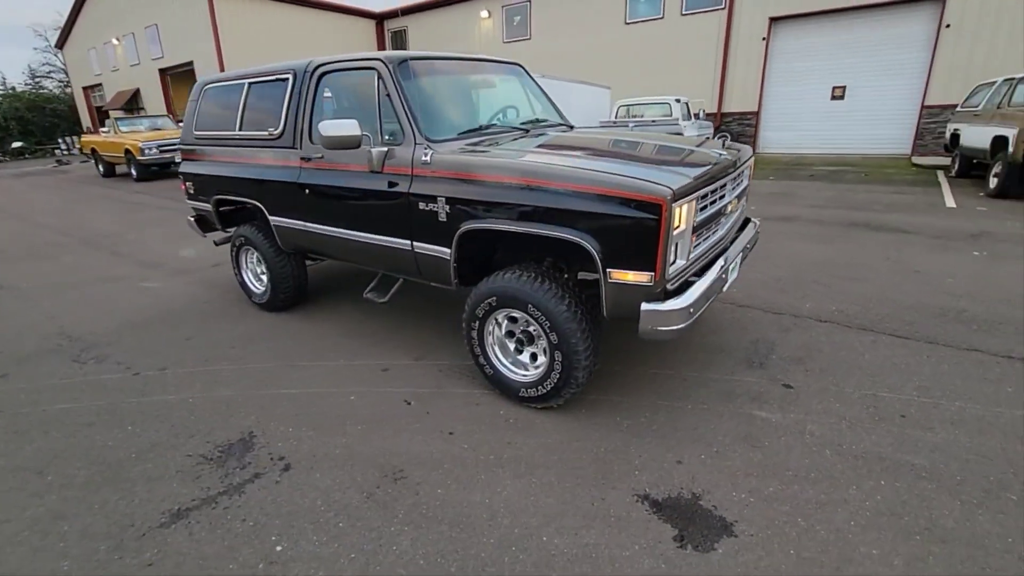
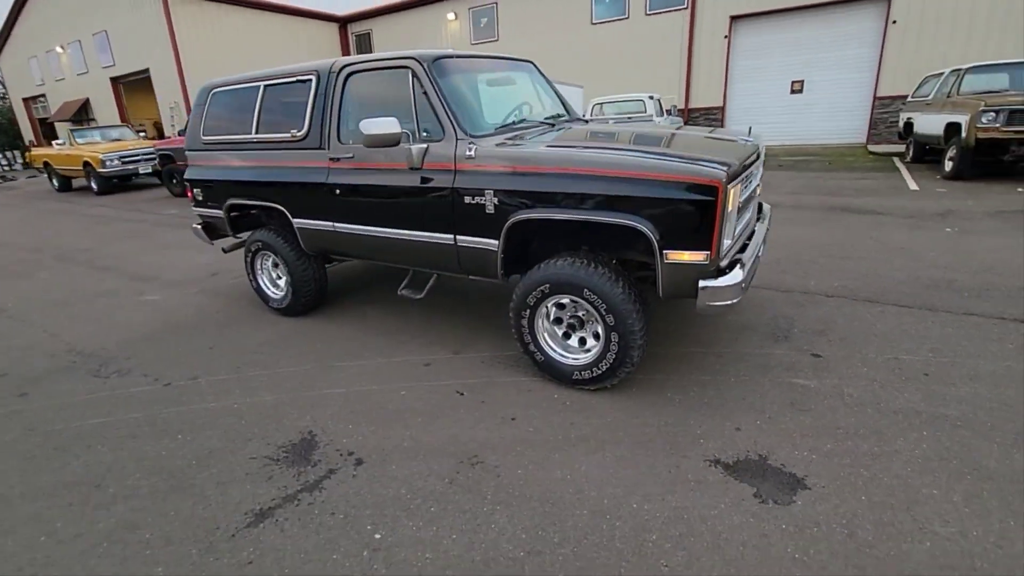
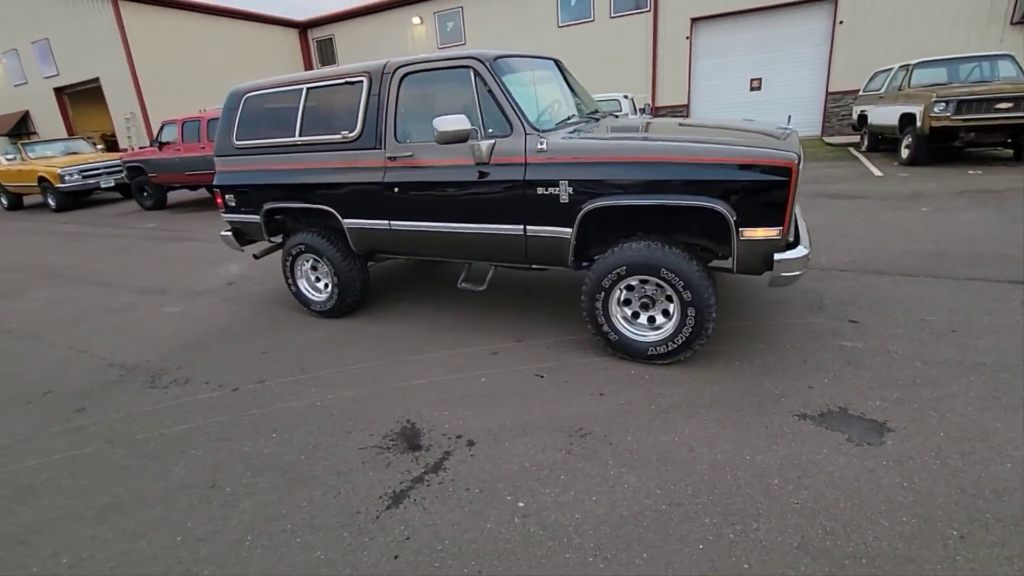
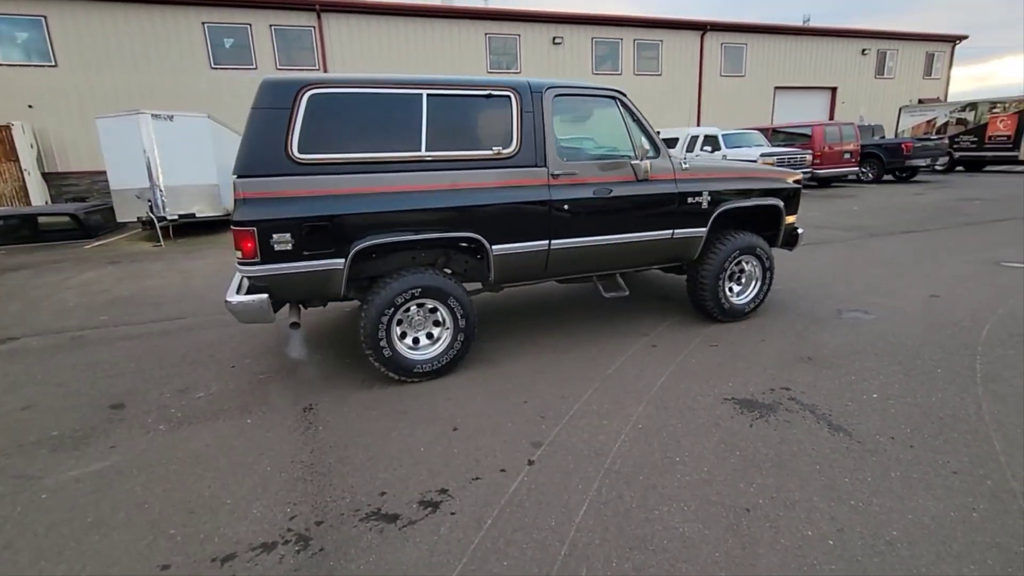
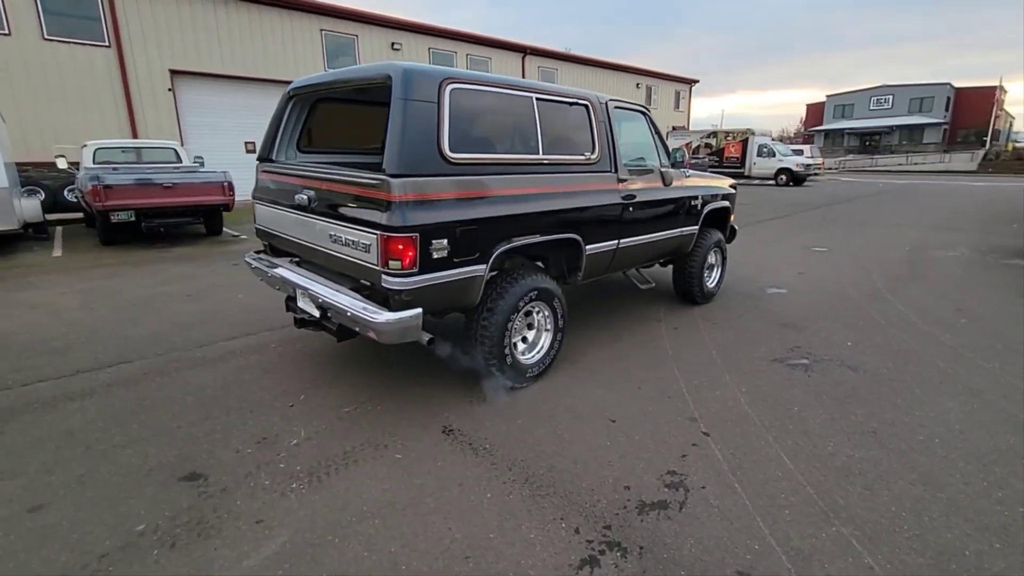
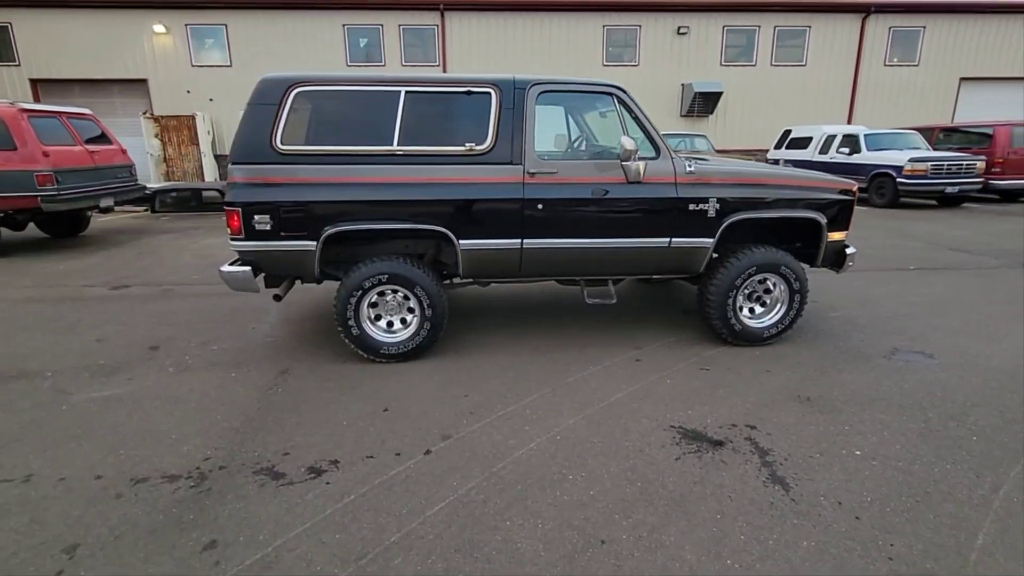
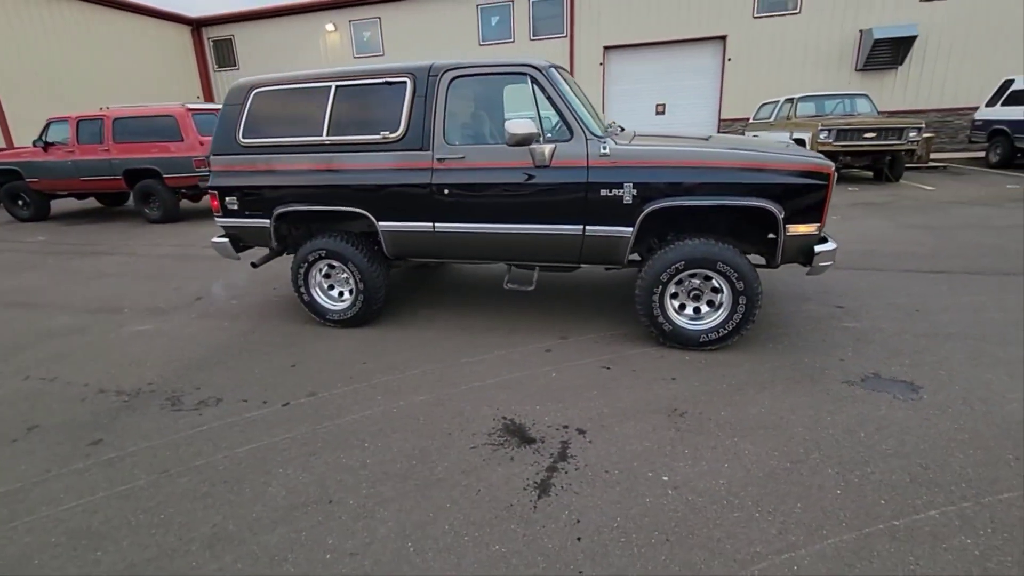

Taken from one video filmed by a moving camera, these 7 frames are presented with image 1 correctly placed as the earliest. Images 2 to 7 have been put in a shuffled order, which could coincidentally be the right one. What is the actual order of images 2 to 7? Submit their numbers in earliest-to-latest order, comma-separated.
2, 3, 7, 6, 4, 5
